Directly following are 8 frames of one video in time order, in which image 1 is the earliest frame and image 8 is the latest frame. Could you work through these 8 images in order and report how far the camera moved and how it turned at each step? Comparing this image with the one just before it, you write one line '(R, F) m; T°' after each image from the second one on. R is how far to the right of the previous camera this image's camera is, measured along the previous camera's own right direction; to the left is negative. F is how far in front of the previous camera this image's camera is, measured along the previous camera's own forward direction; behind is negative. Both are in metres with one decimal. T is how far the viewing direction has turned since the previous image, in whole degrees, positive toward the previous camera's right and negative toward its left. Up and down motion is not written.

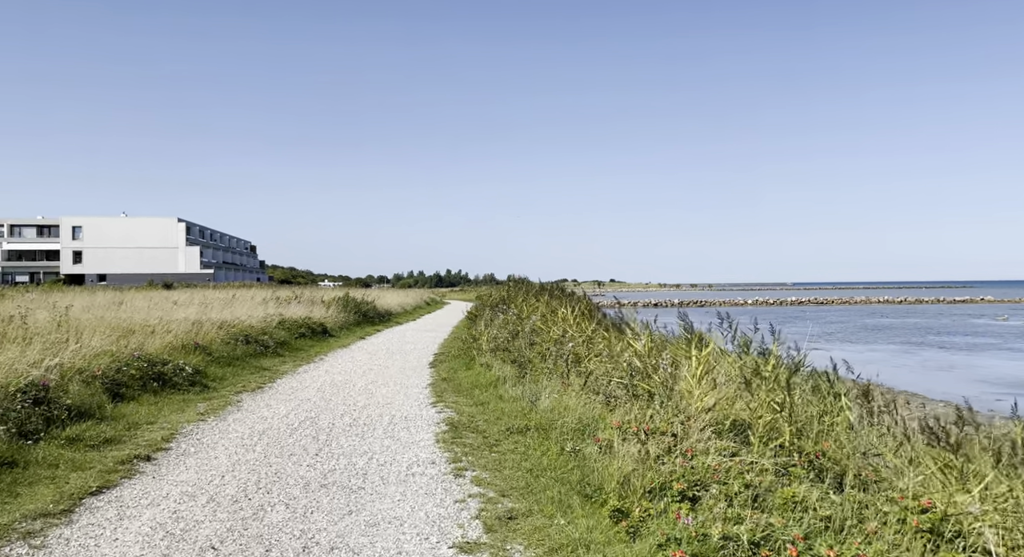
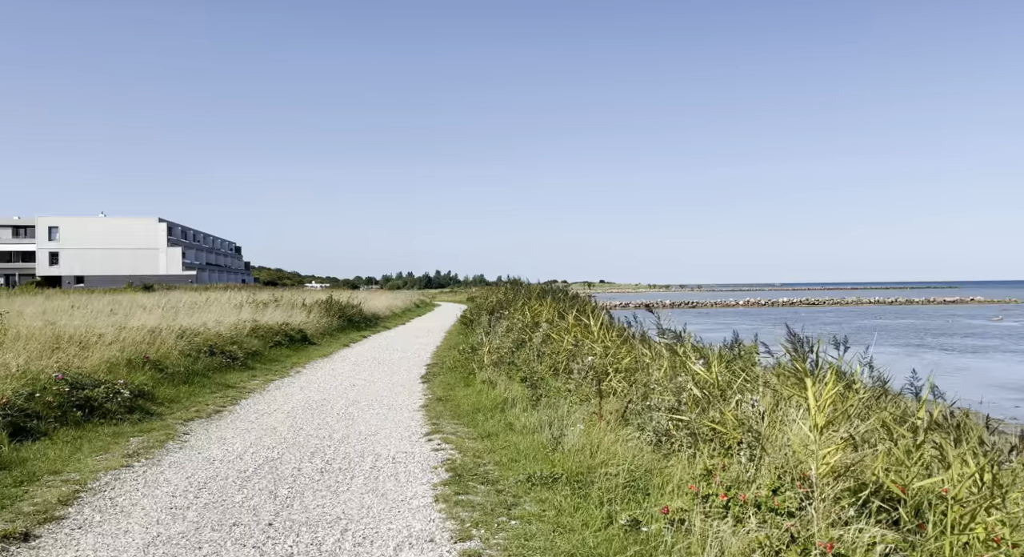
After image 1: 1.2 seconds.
(-0.3, +2.2) m; +1°
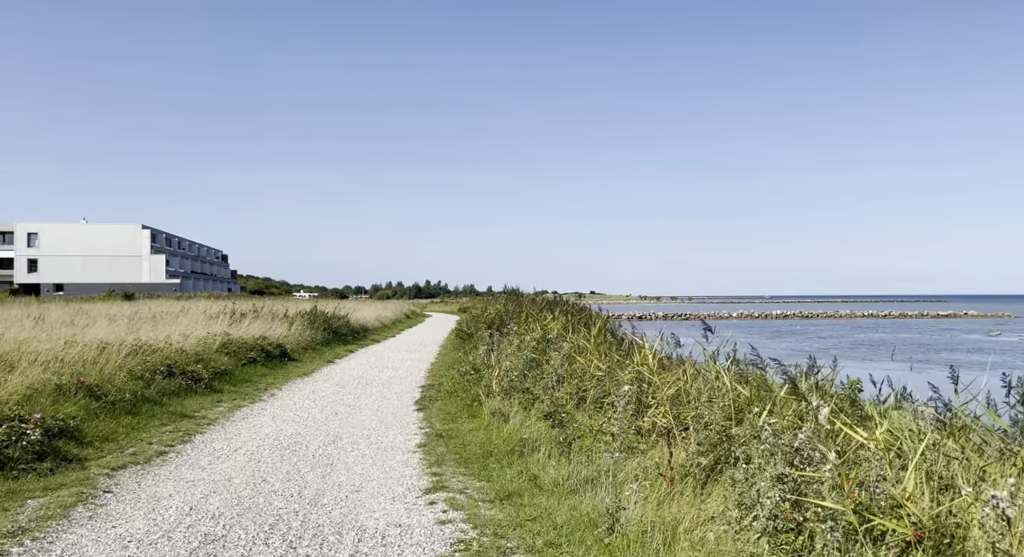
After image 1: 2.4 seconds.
(-0.3, +2.2) m; +1°
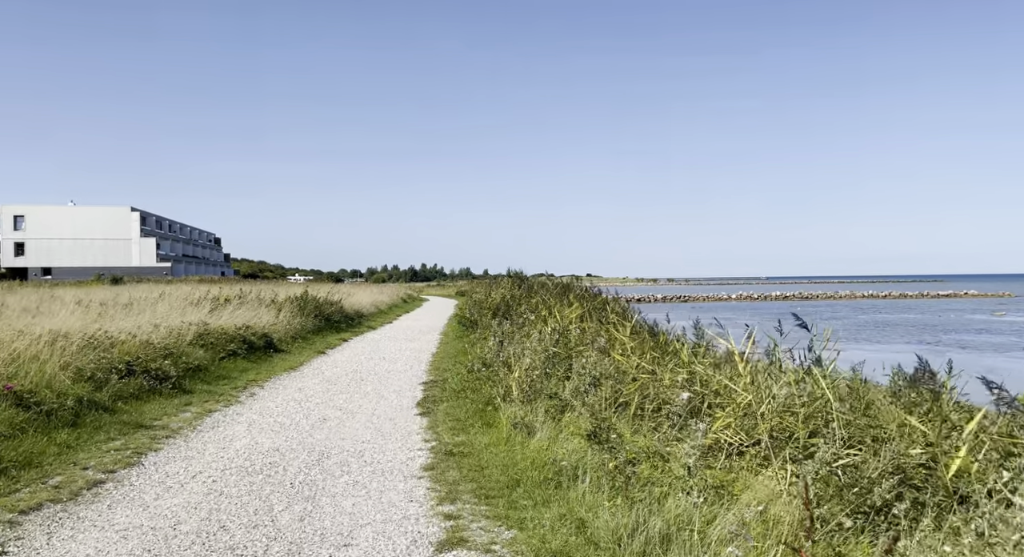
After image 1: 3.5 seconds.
(-0.3, +1.9) m; 0°
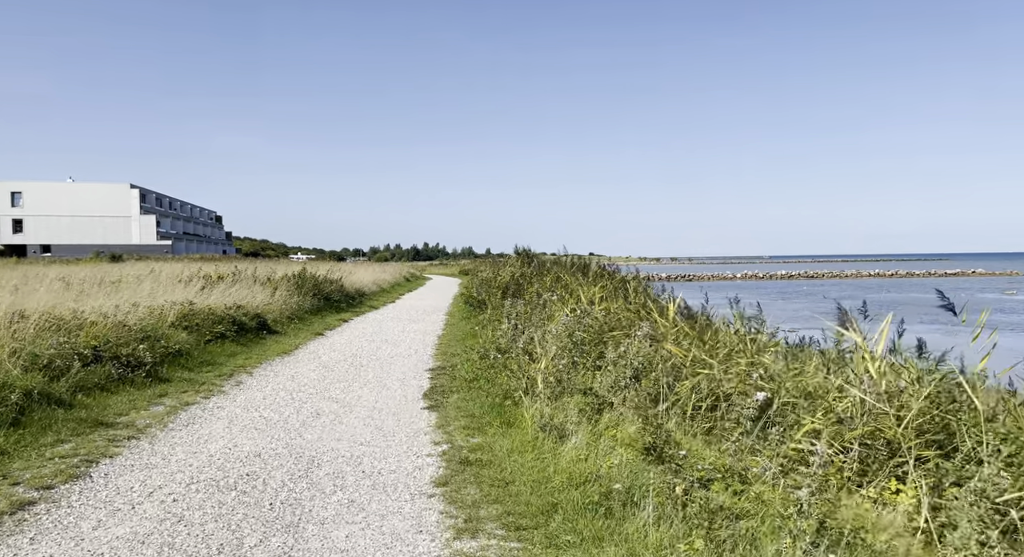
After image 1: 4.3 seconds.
(-0.2, +1.5) m; 0°
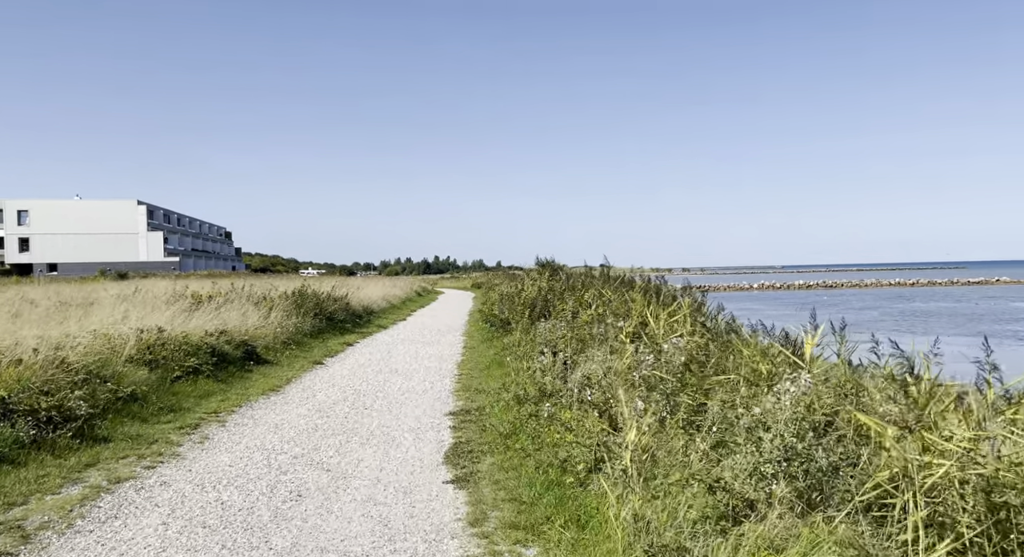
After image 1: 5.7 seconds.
(-0.4, +2.7) m; -1°
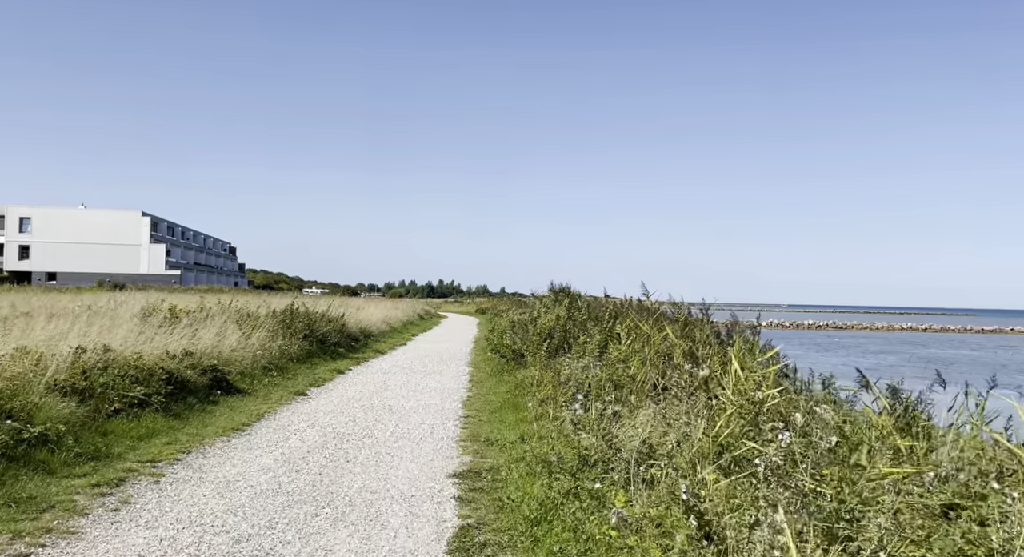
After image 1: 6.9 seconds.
(-0.2, +2.2) m; 0°
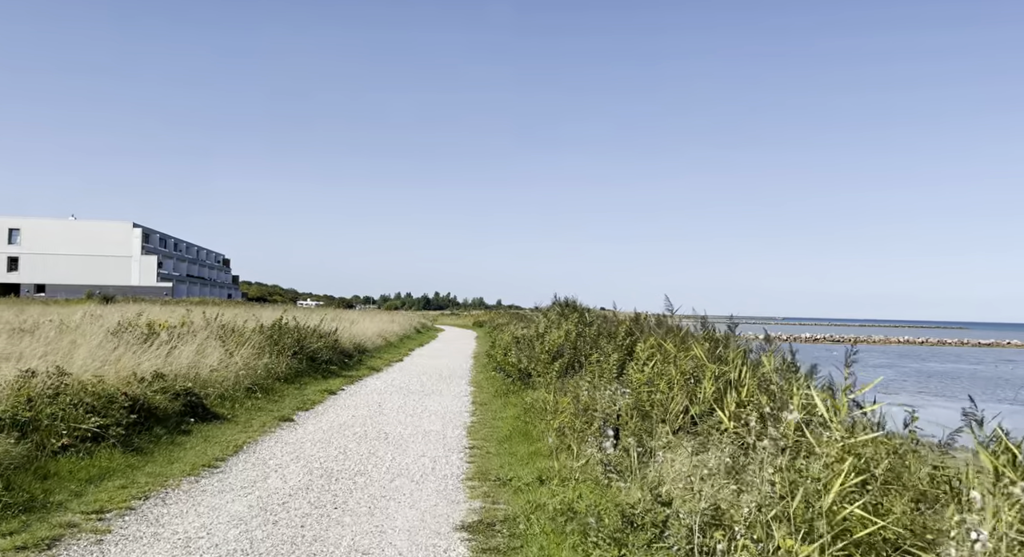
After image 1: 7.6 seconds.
(-0.2, +1.3) m; 0°
